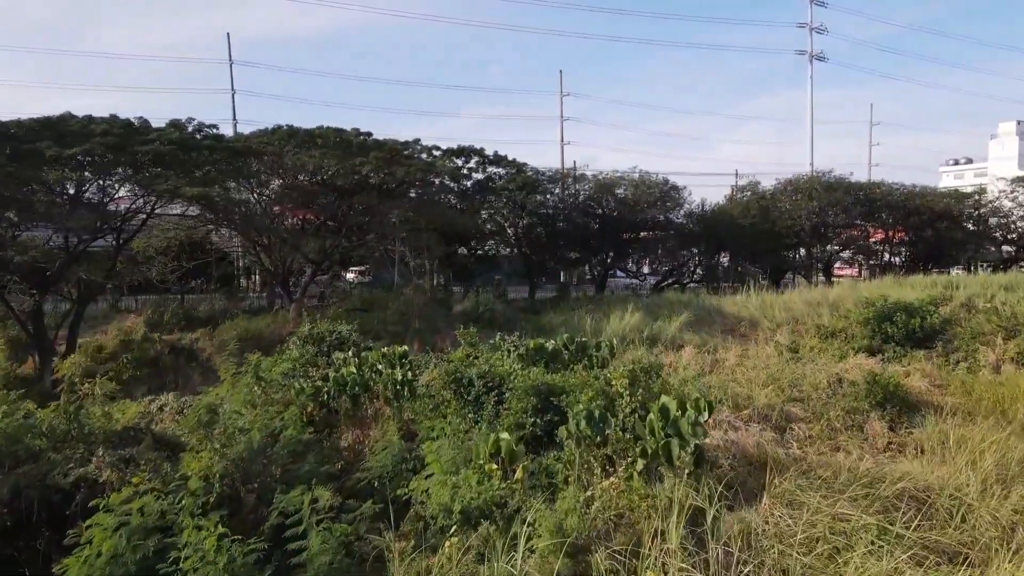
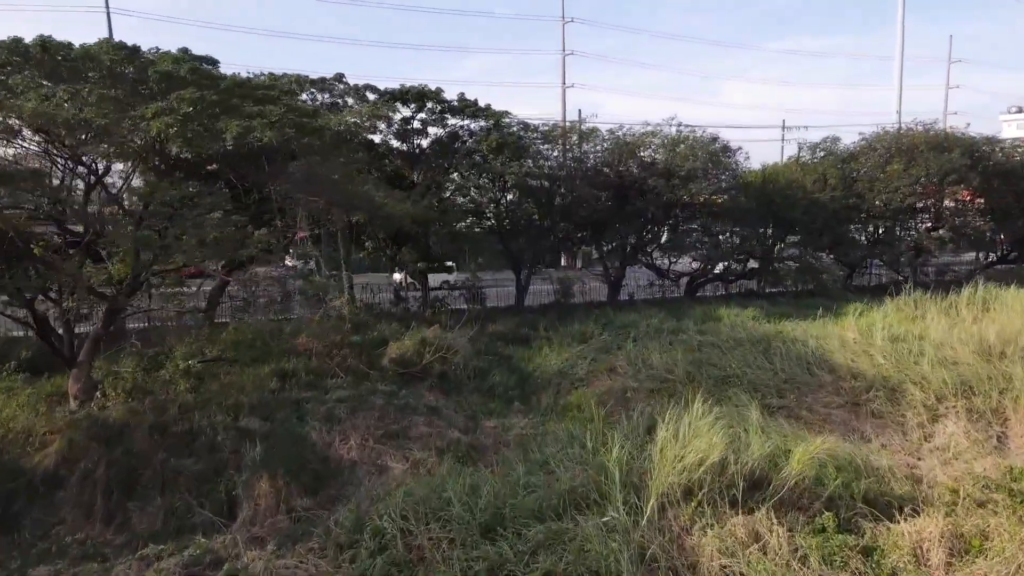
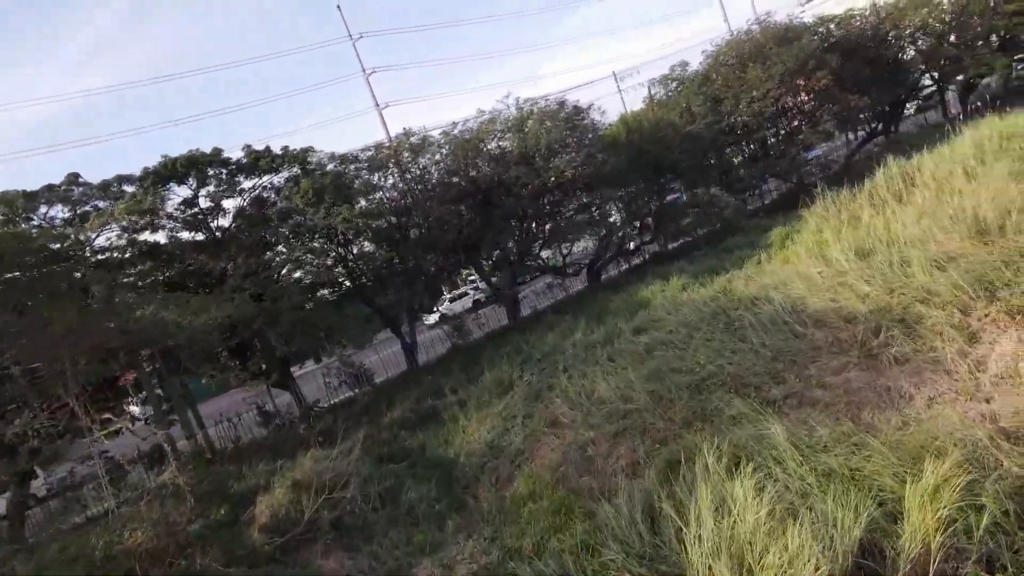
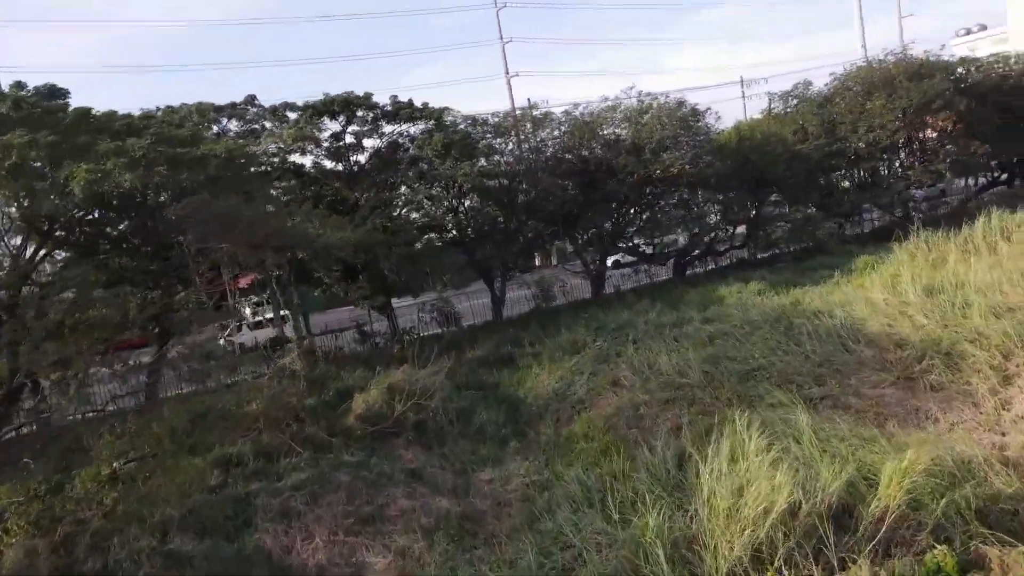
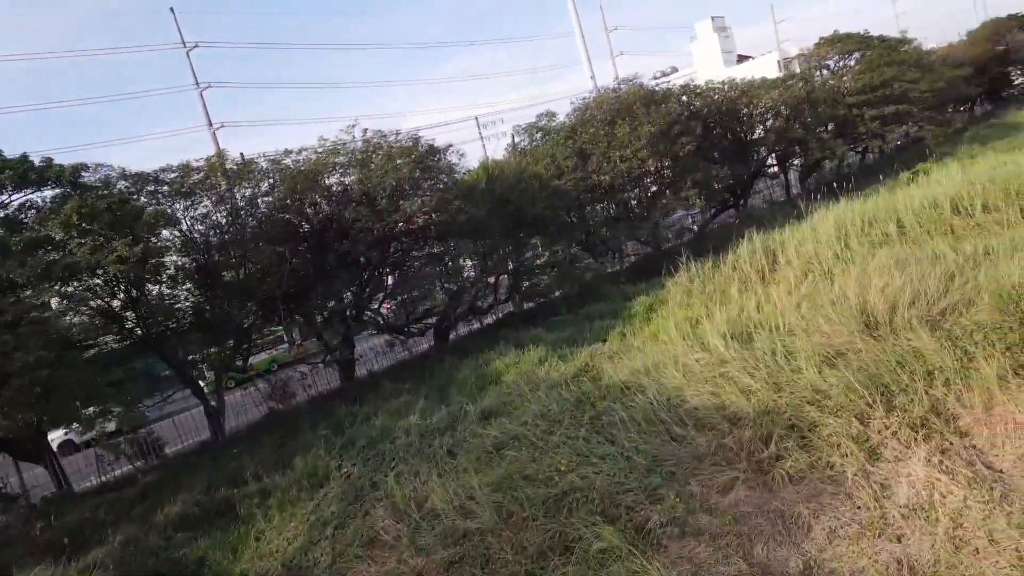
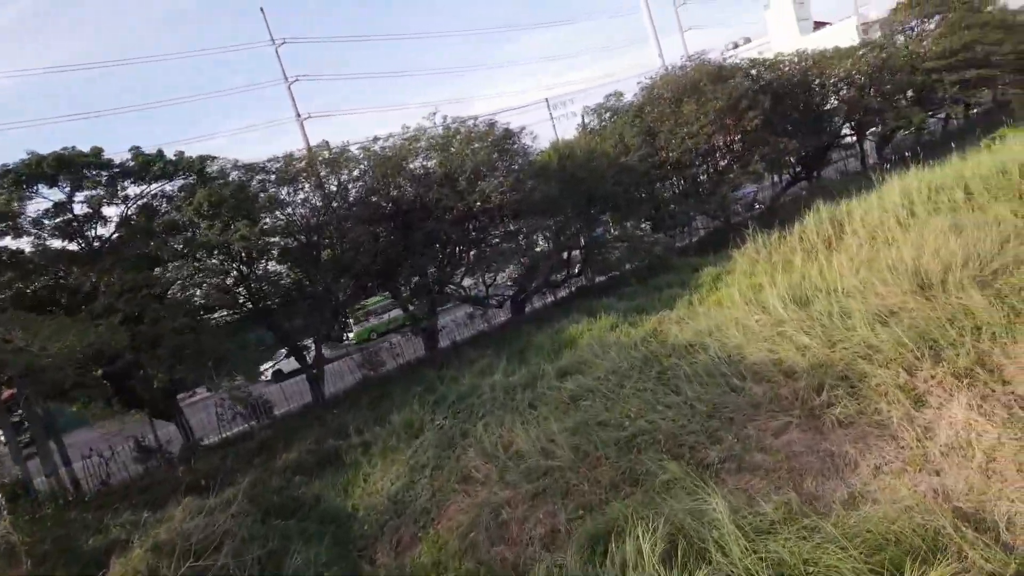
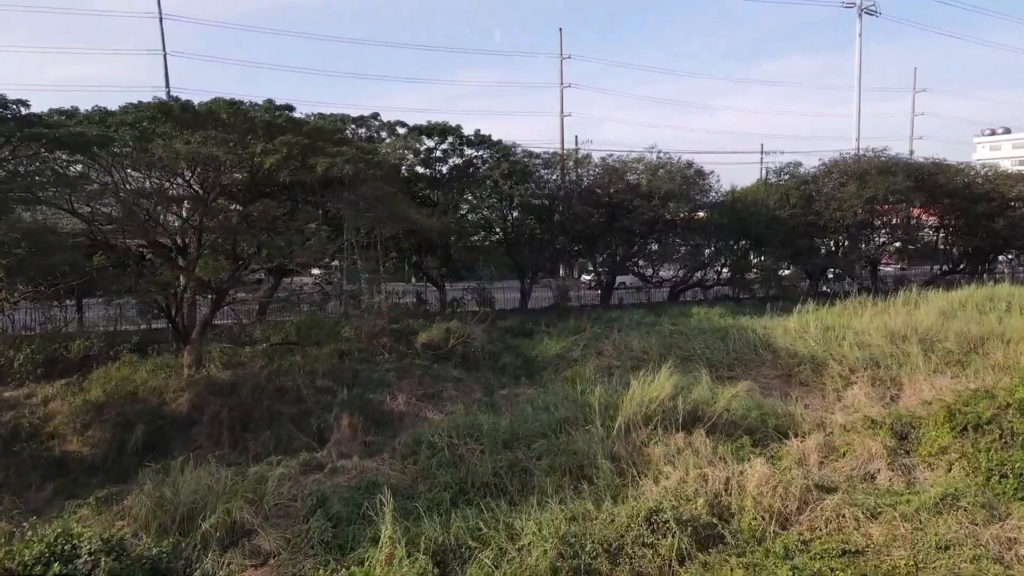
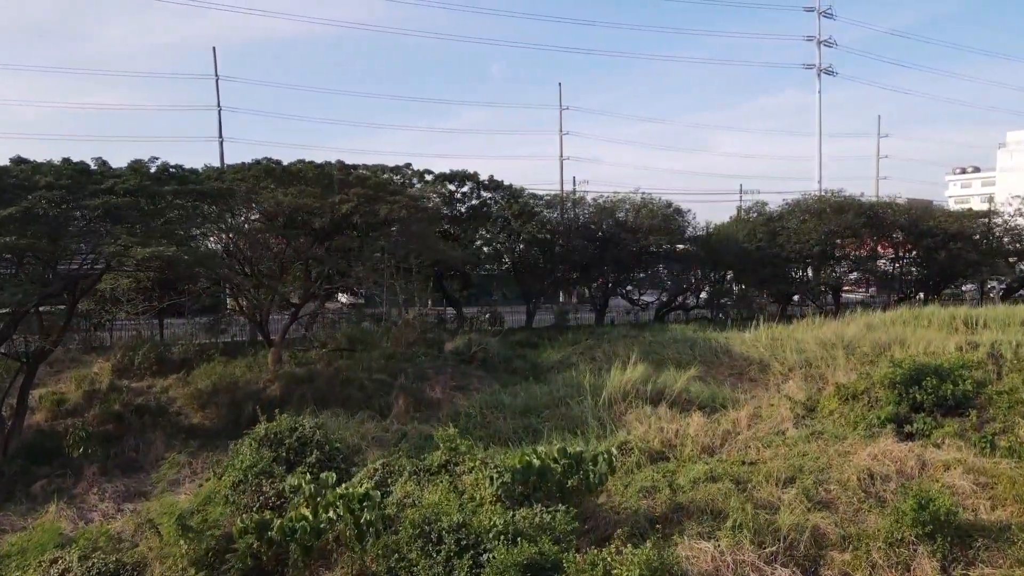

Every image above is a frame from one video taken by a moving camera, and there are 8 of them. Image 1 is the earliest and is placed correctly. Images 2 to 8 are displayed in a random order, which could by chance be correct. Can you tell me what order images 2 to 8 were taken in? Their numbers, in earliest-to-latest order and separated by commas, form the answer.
8, 7, 2, 4, 3, 6, 5
